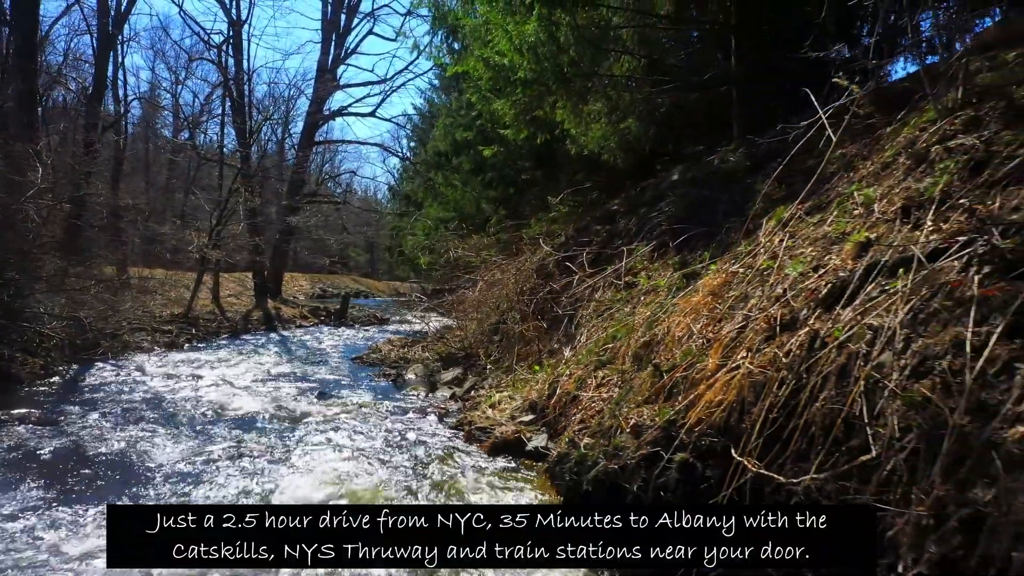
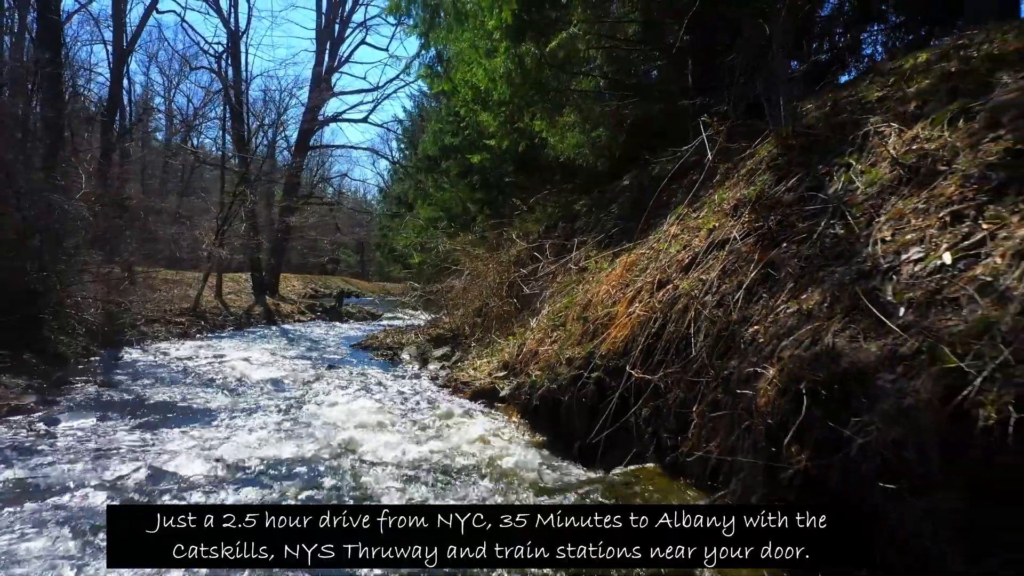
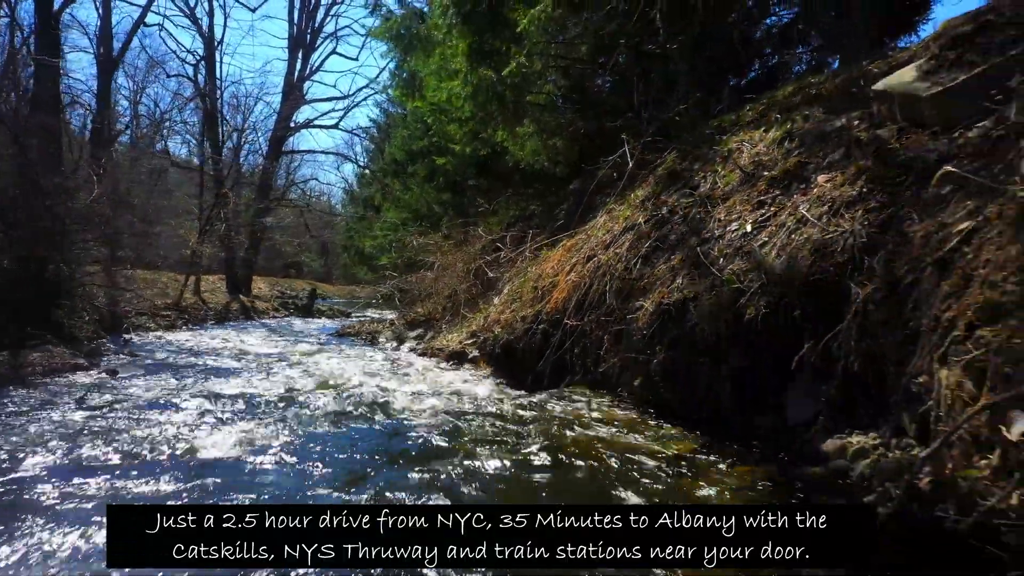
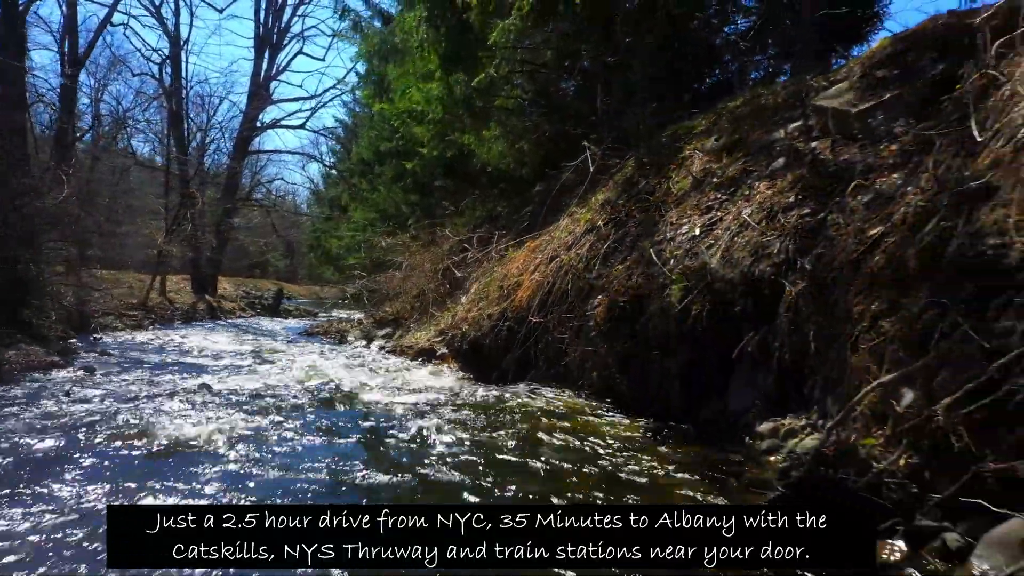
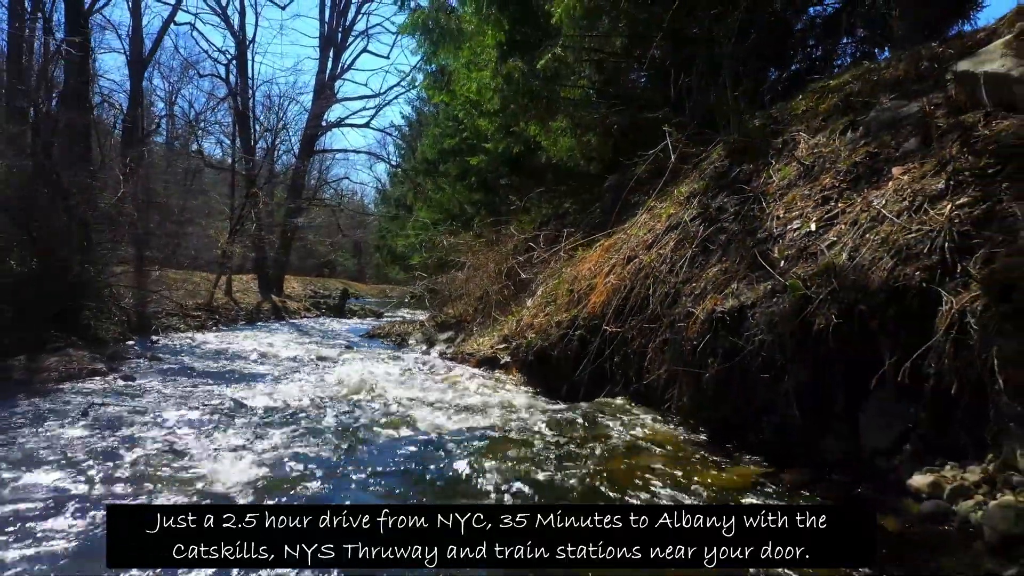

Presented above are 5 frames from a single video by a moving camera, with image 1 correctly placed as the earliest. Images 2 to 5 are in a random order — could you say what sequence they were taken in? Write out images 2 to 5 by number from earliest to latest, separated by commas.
2, 5, 3, 4
